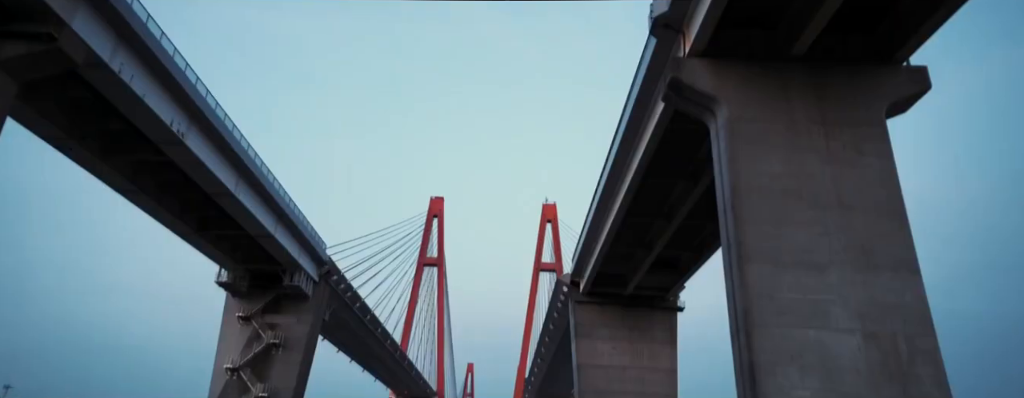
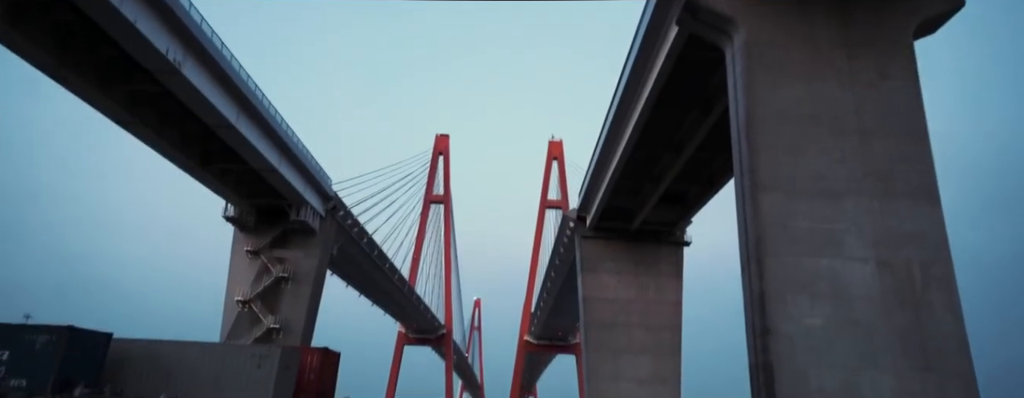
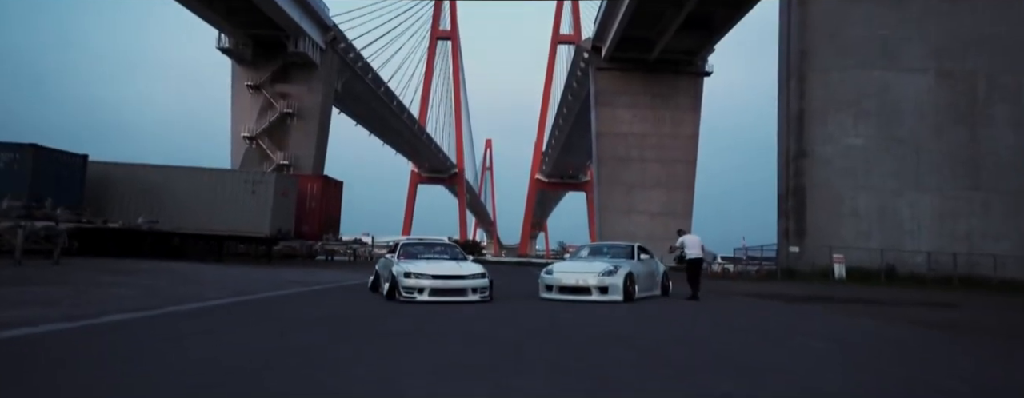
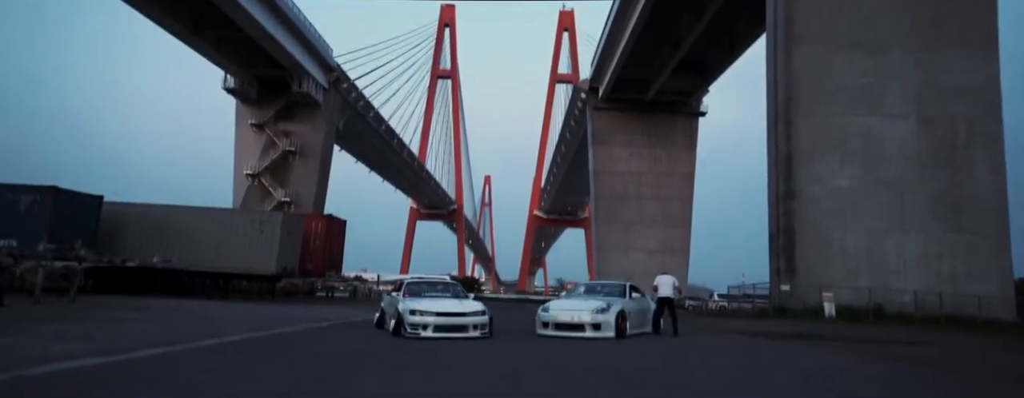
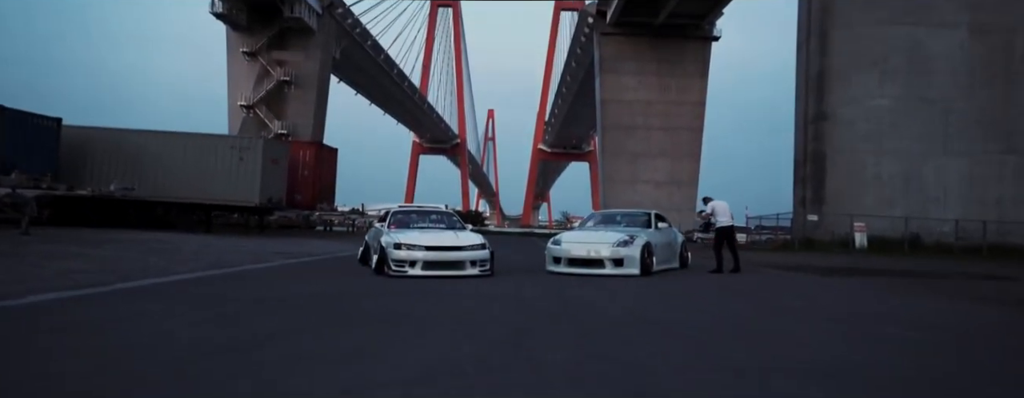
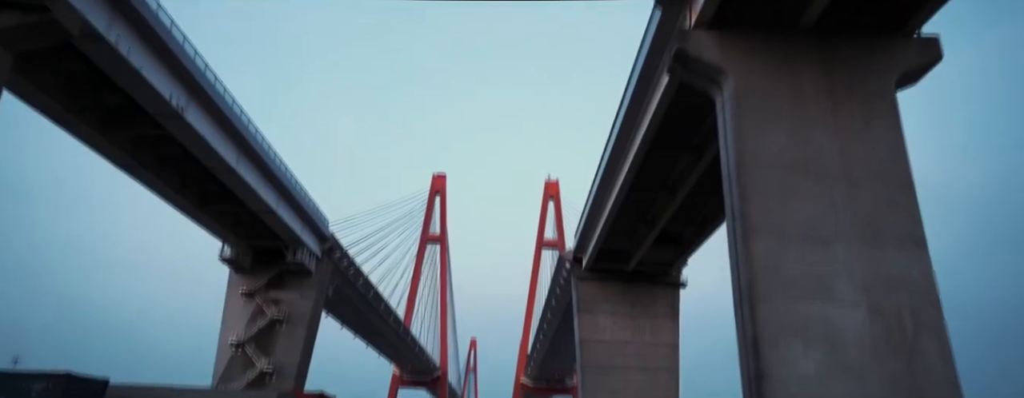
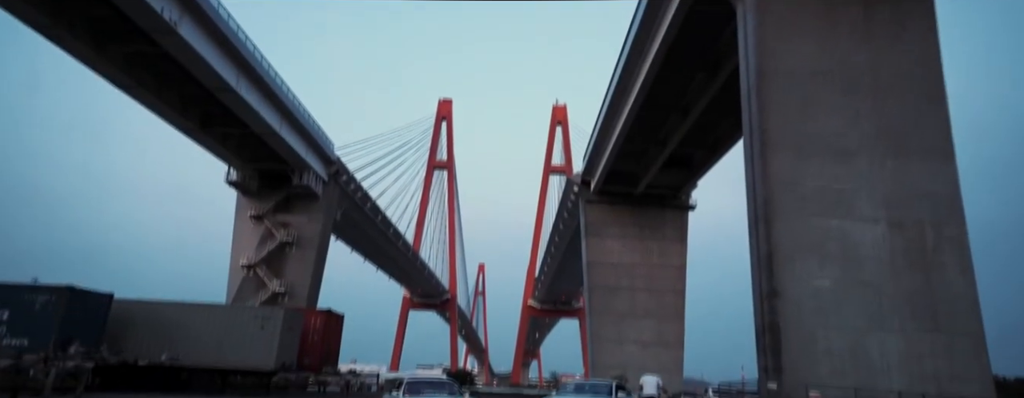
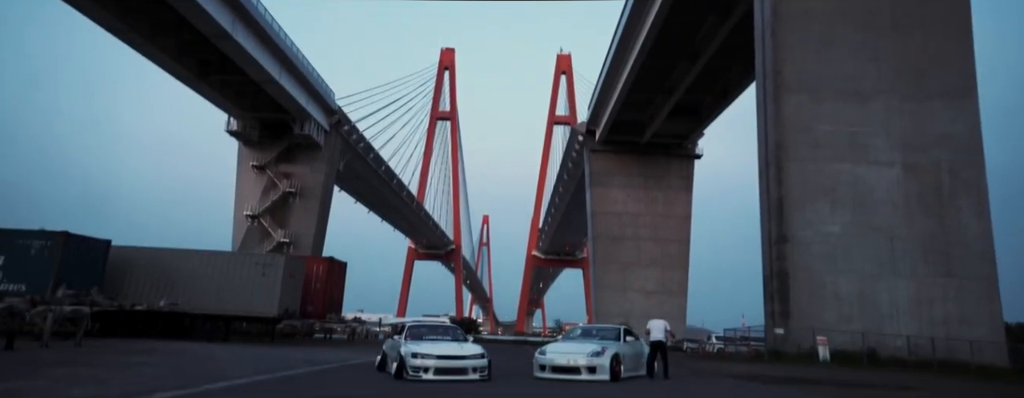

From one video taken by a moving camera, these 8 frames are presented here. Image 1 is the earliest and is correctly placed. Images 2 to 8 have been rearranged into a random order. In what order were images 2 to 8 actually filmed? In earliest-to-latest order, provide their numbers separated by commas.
6, 2, 7, 8, 4, 3, 5
